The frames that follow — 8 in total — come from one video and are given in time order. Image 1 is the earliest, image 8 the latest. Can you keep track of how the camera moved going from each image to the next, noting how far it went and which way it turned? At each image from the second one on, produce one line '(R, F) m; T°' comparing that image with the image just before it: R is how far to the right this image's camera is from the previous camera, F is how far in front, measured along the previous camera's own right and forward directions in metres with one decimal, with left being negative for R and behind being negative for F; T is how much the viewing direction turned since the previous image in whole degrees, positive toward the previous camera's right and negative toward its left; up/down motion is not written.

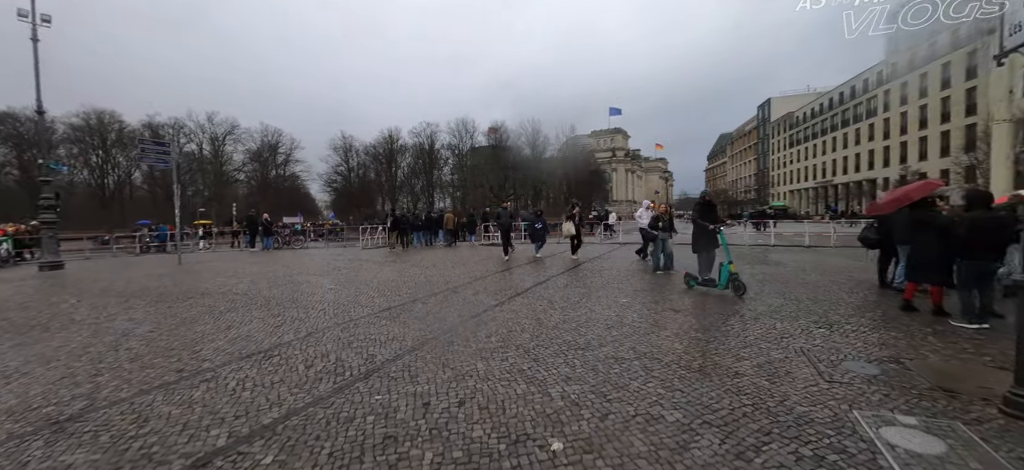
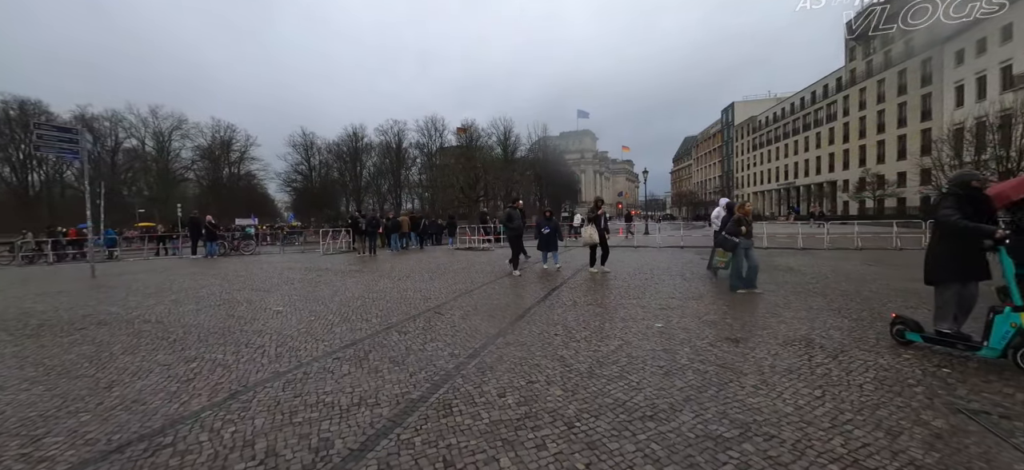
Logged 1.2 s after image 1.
(-0.5, +1.6) m; +4°
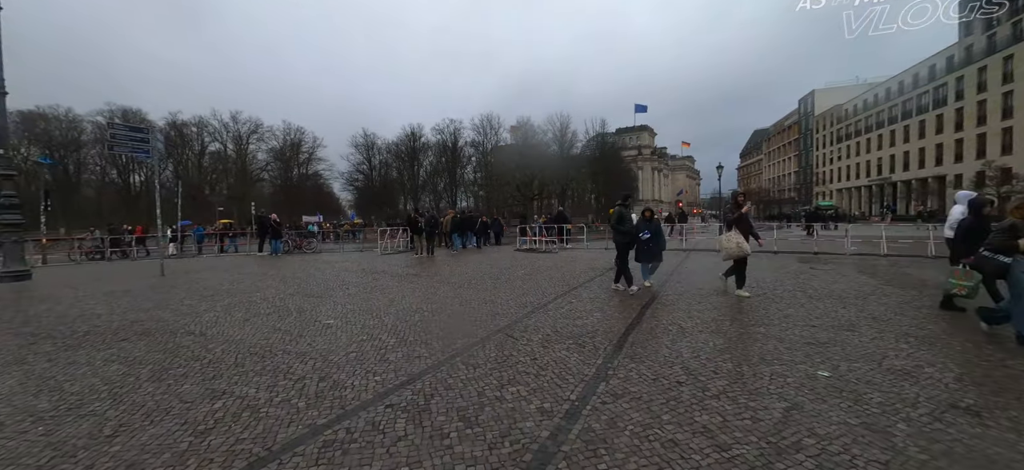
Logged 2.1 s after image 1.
(-0.5, +1.3) m; -7°
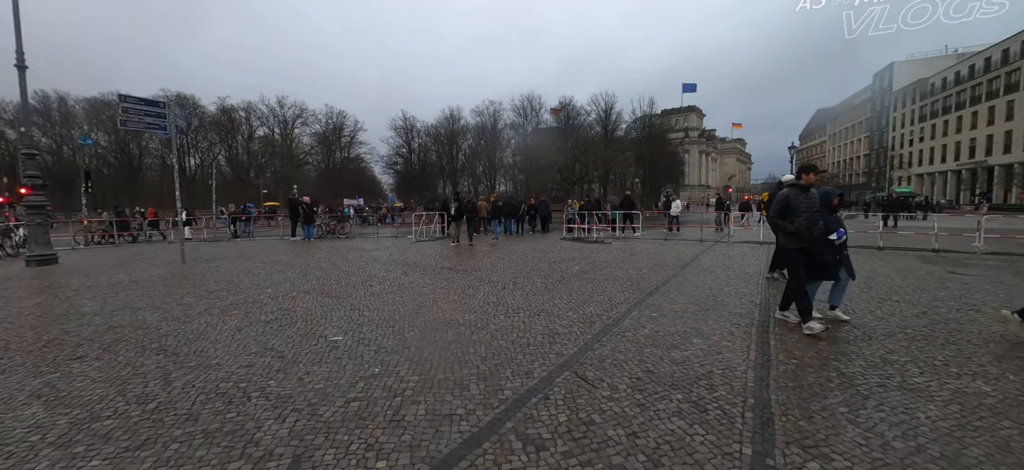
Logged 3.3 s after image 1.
(-0.4, +1.7) m; -5°
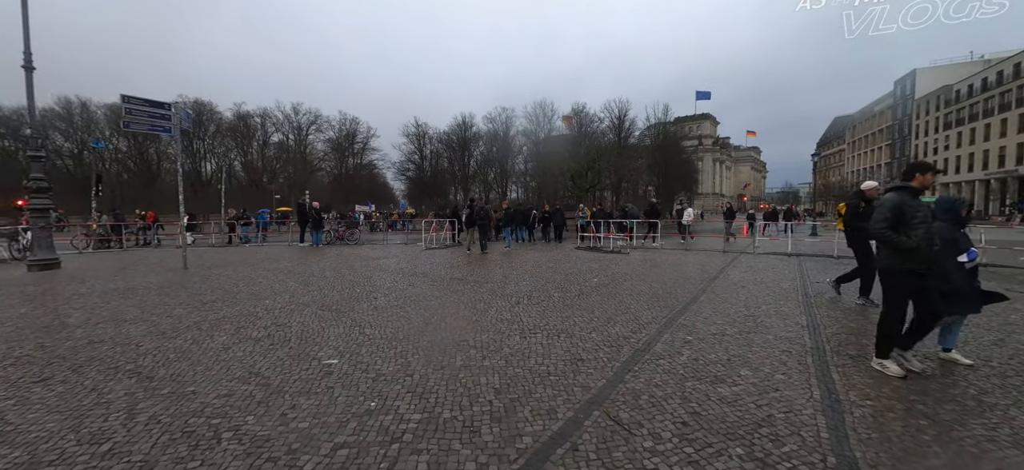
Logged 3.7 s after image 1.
(-0.1, +0.6) m; -2°
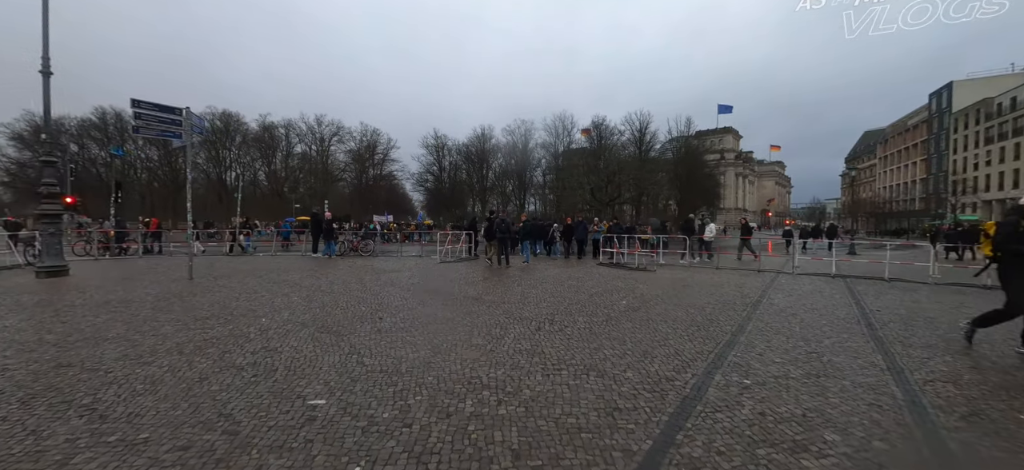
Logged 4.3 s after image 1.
(-0.1, +0.7) m; -2°
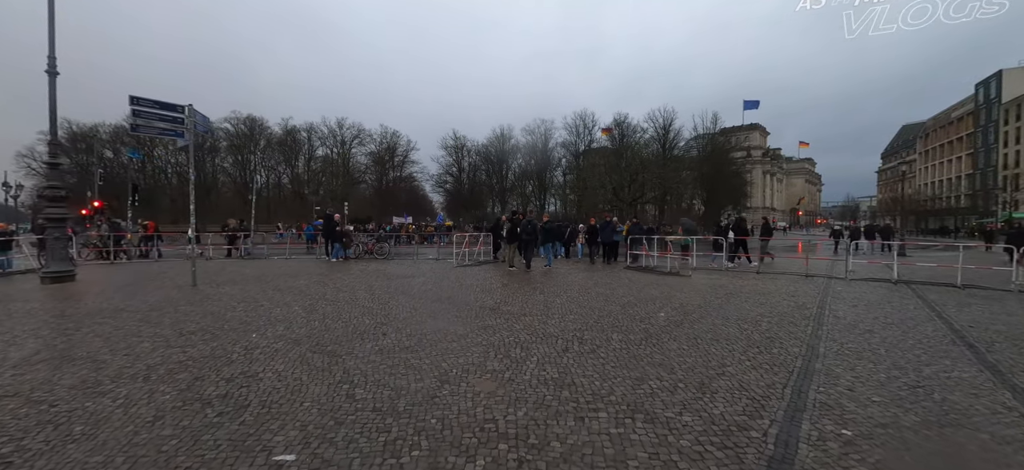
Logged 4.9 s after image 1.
(0.0, +0.9) m; -3°
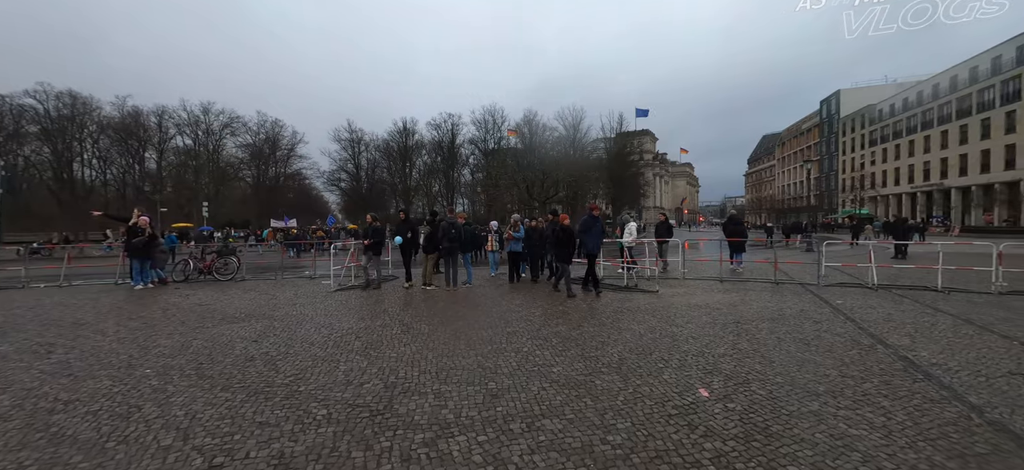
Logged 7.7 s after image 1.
(0.0, +3.5) m; +13°
